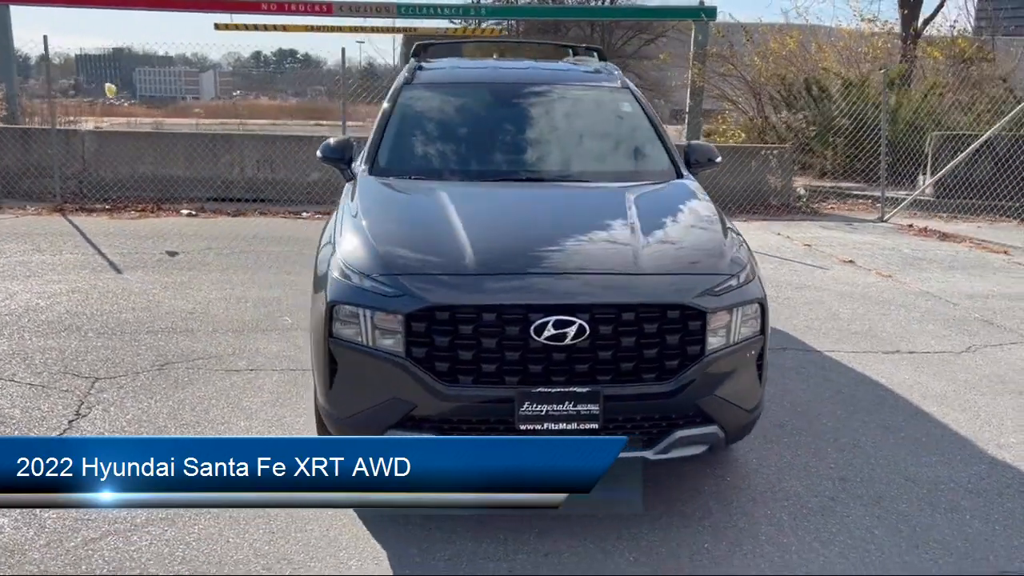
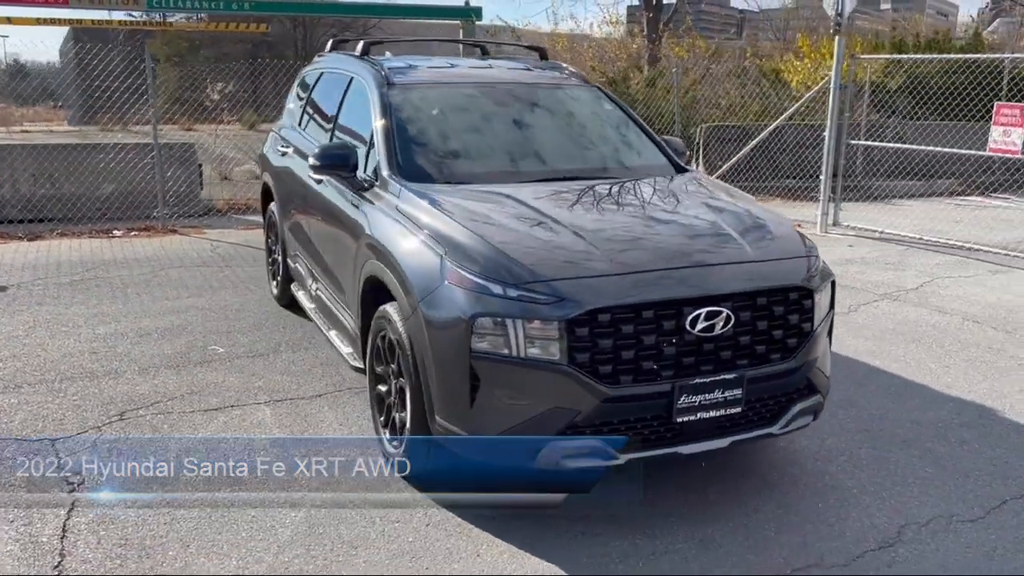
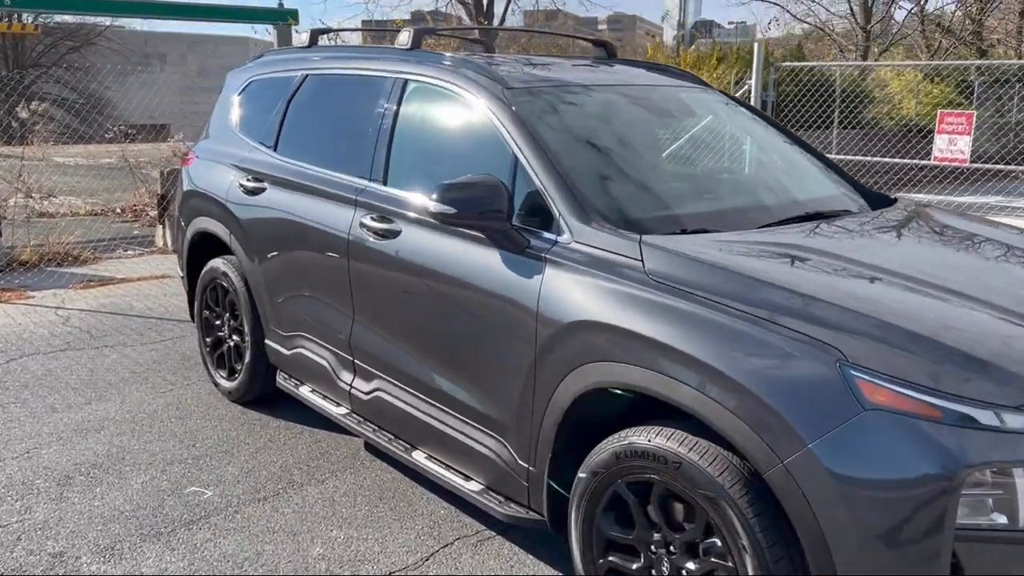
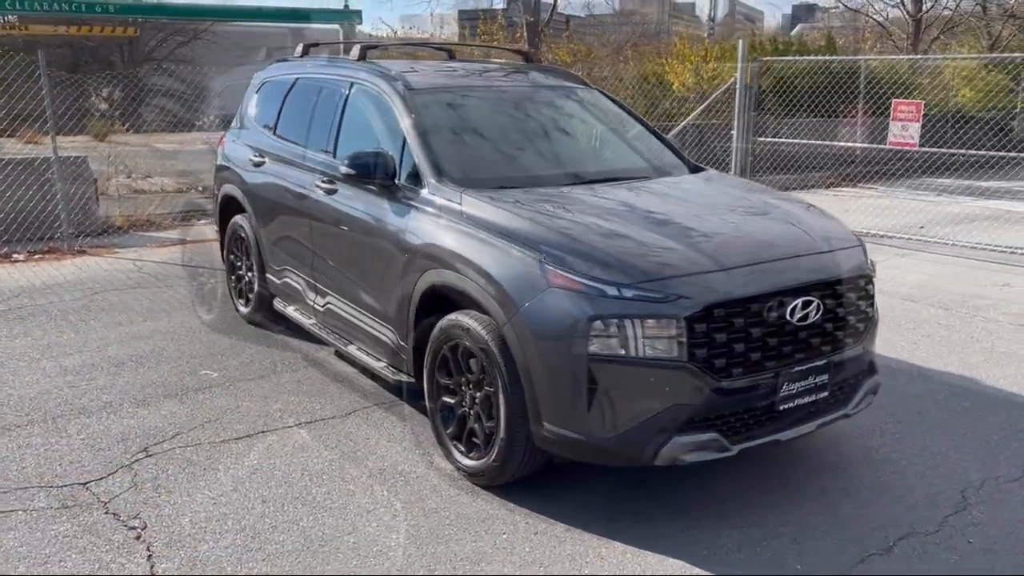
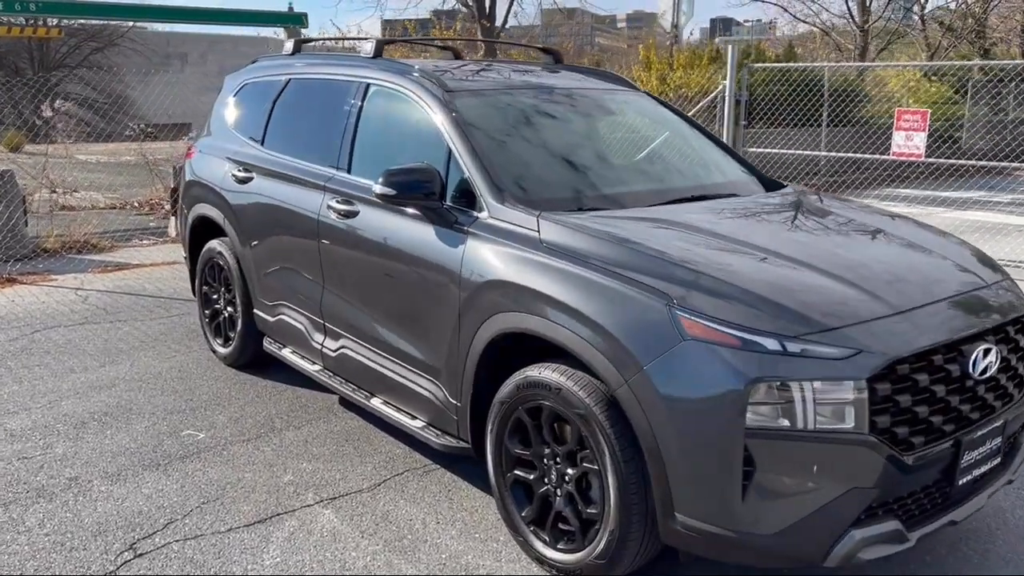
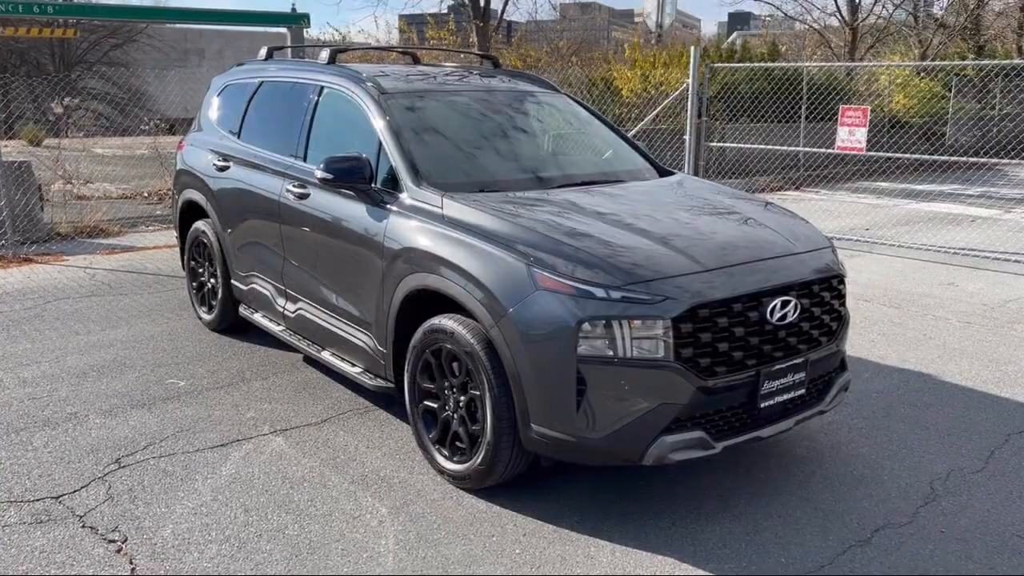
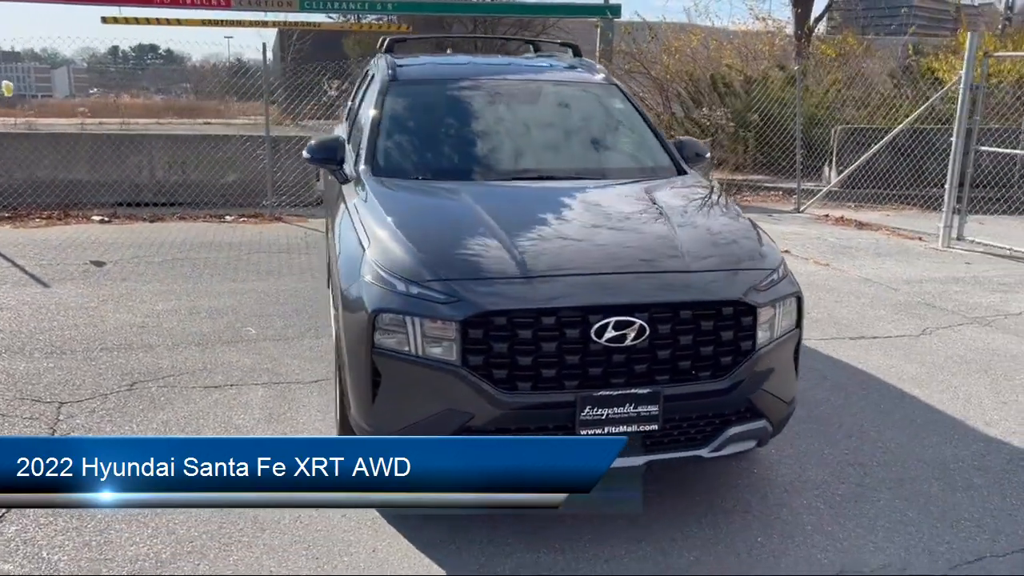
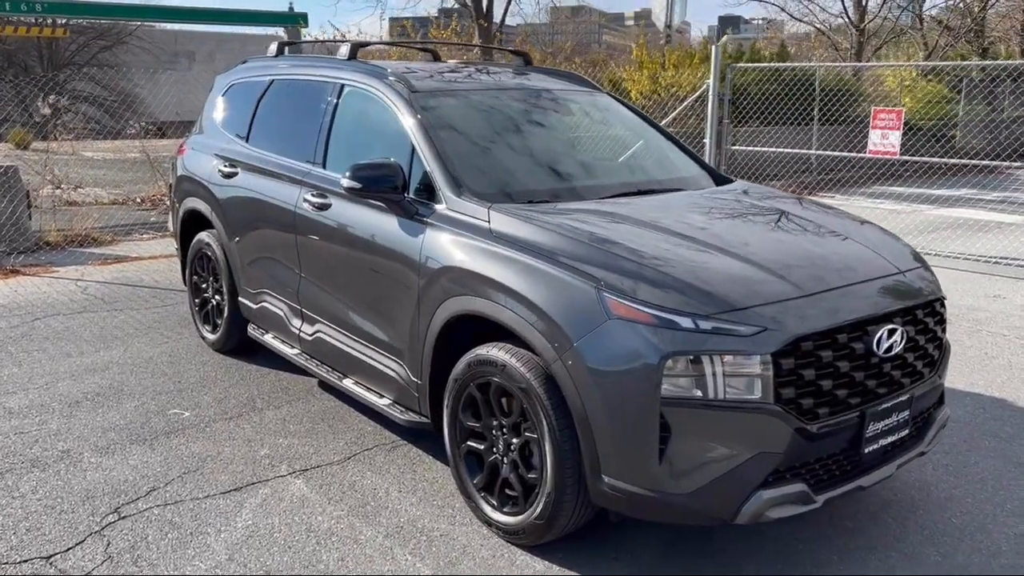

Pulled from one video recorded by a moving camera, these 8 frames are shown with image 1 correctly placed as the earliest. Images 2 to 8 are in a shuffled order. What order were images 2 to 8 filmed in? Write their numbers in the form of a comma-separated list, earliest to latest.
7, 2, 4, 6, 8, 5, 3
